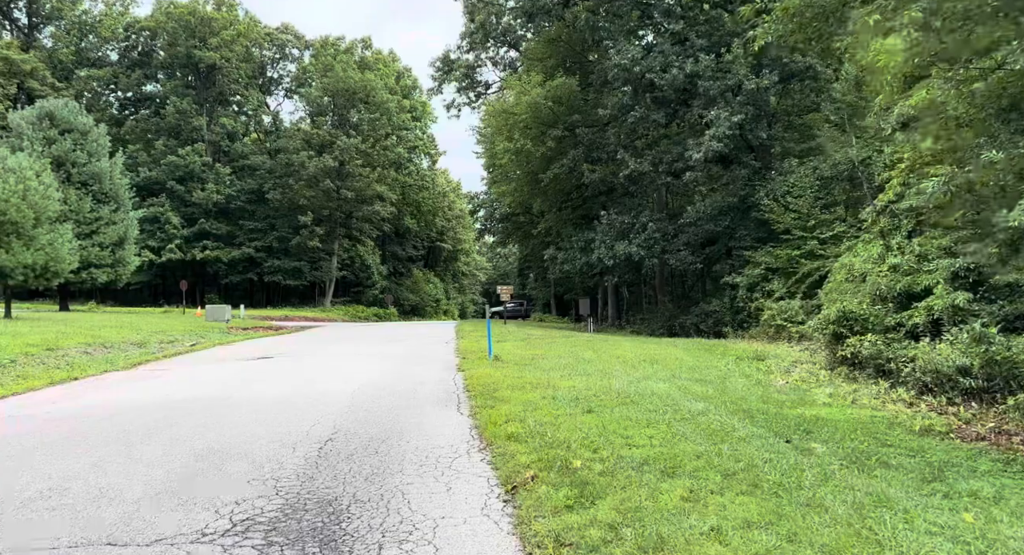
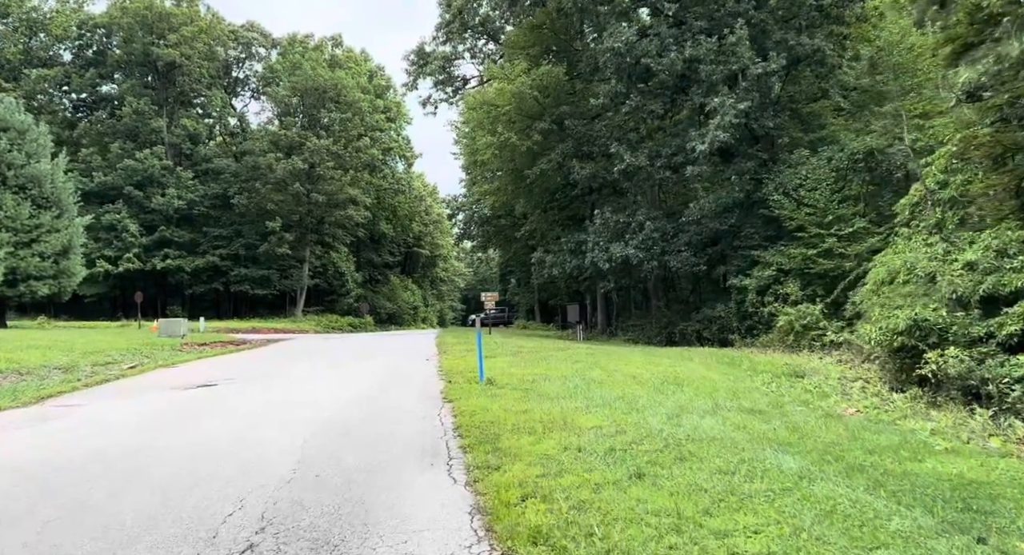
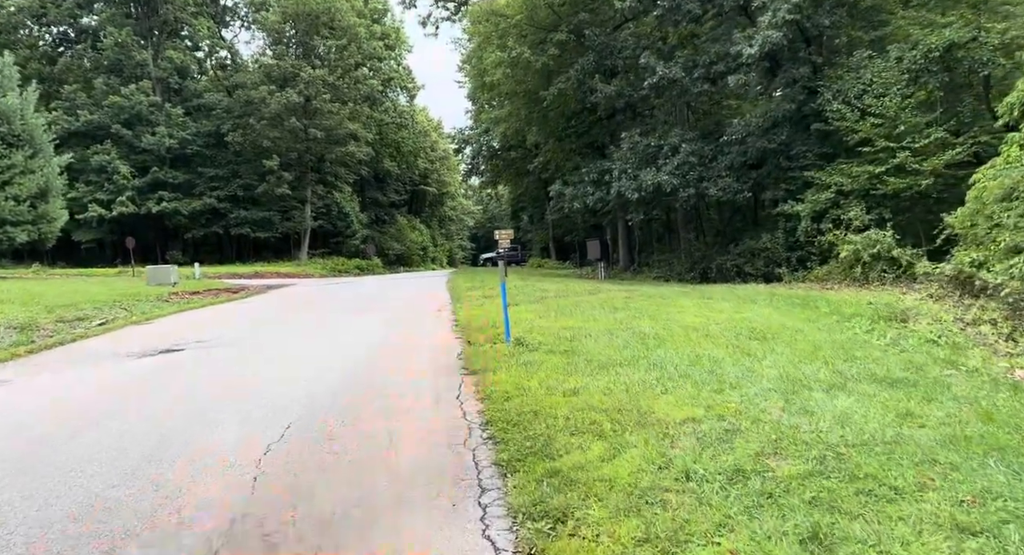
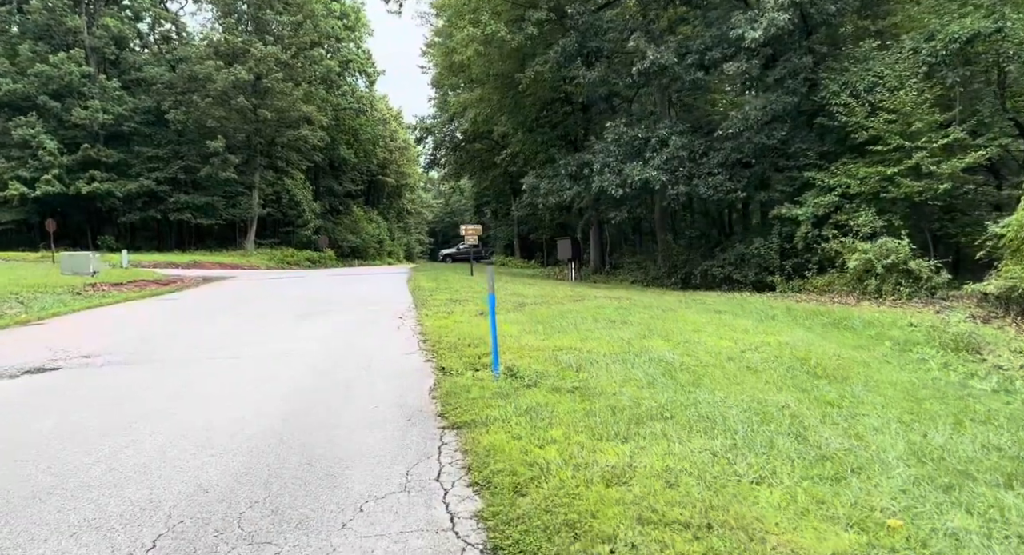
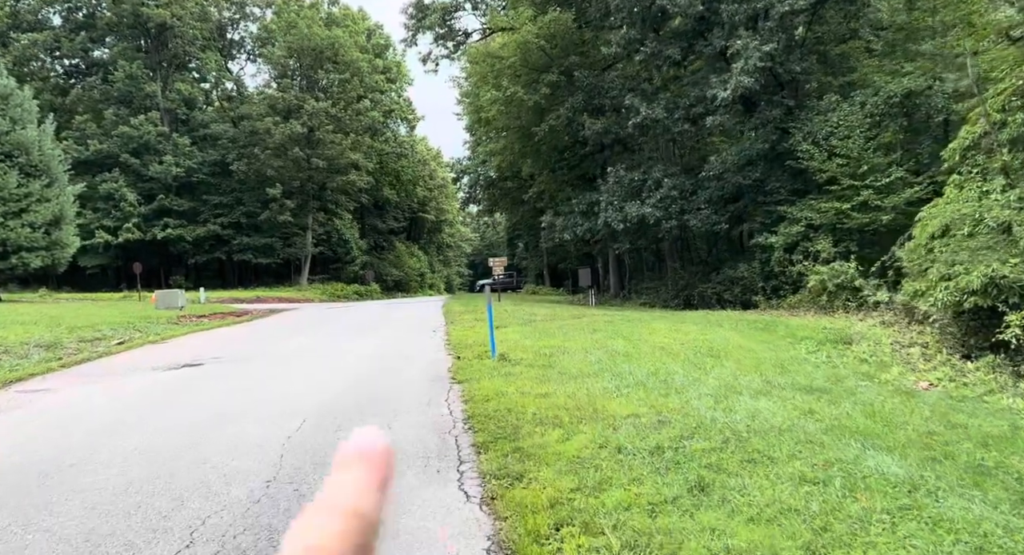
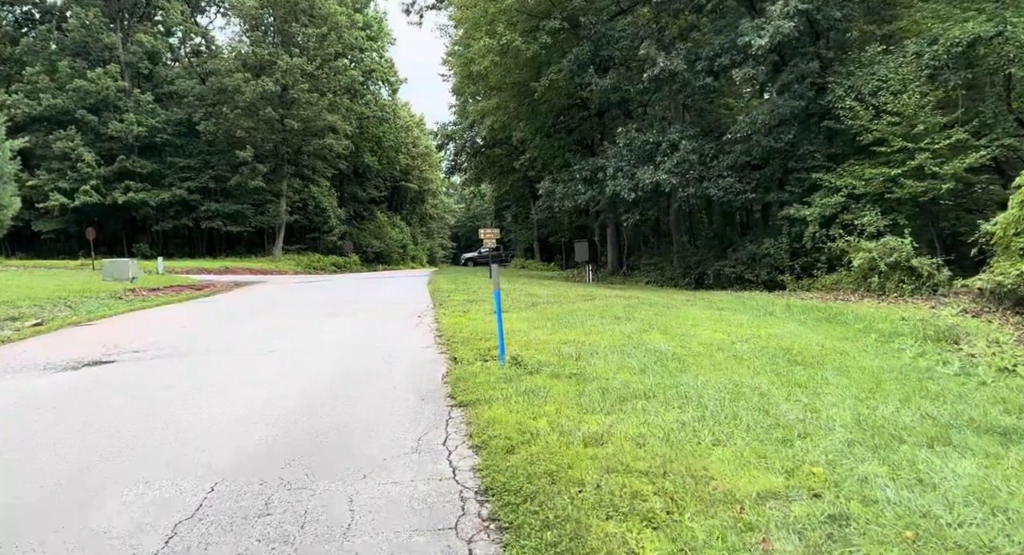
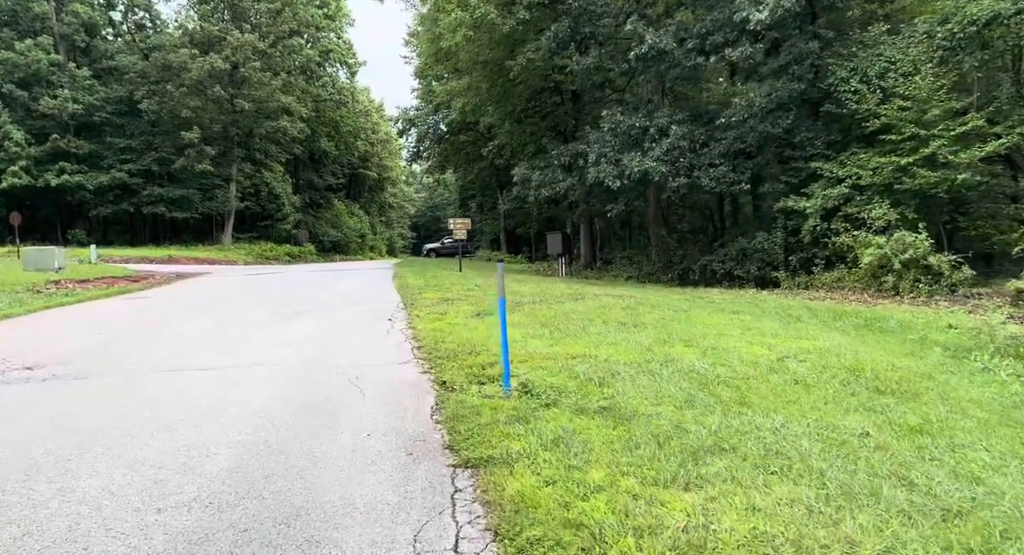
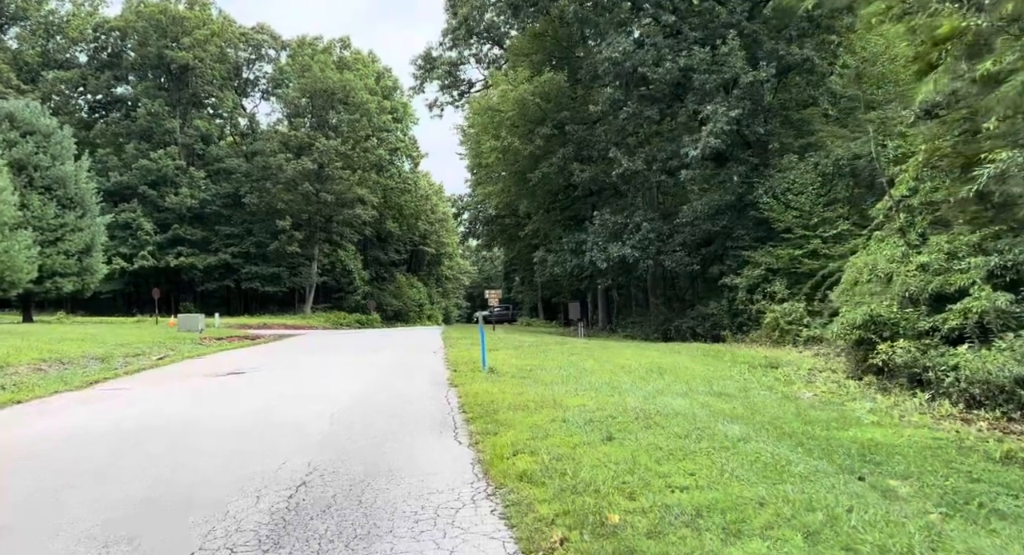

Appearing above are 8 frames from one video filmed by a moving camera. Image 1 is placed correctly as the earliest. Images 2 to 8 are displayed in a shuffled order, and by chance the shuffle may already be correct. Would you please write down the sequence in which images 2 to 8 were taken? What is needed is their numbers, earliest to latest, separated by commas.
8, 2, 5, 3, 6, 4, 7
